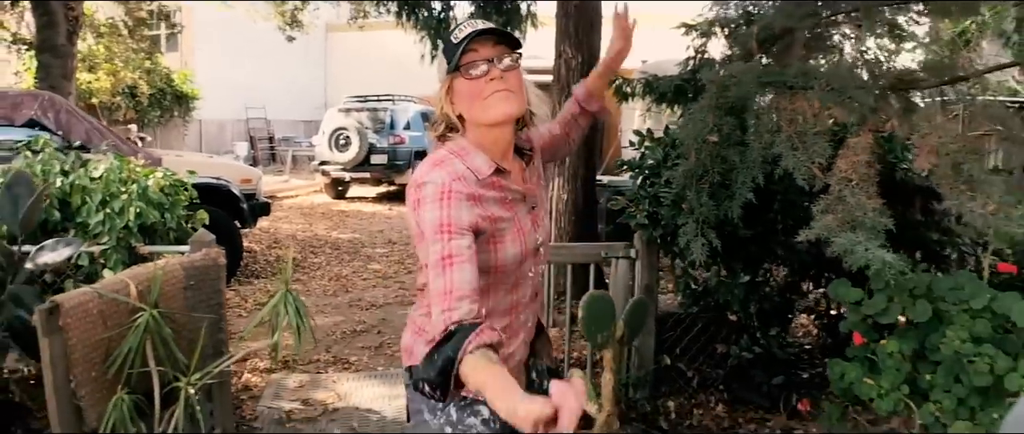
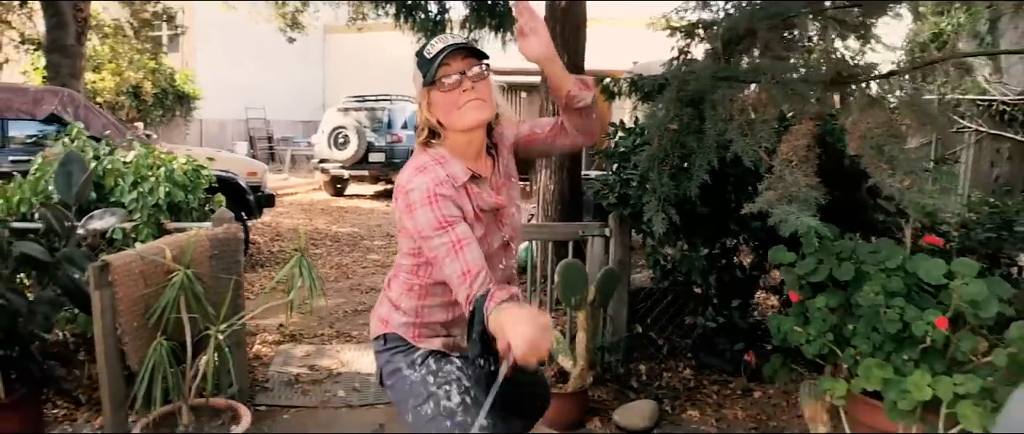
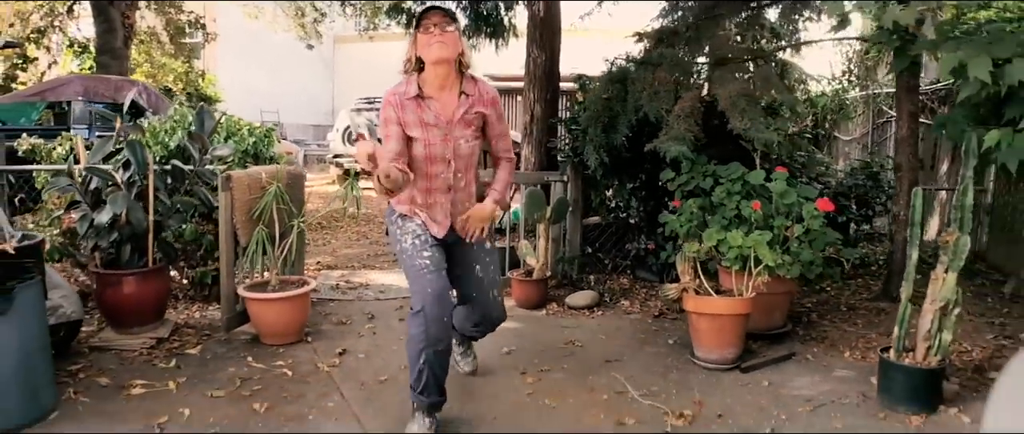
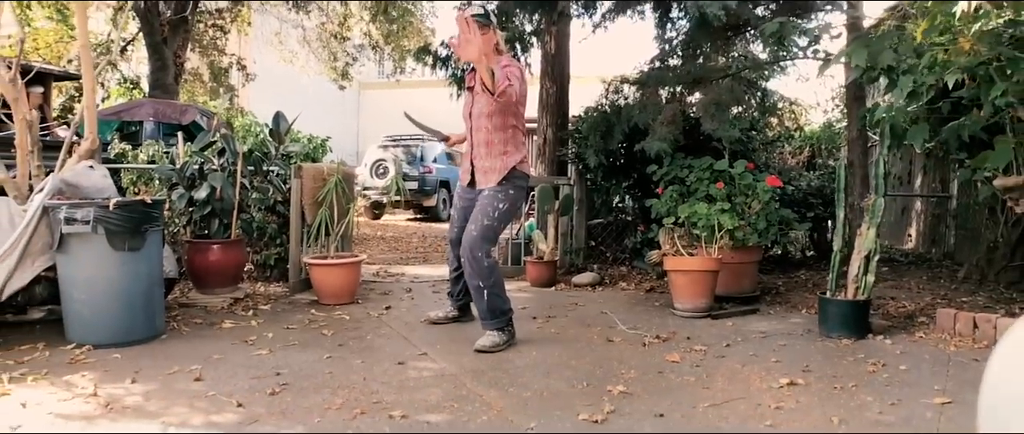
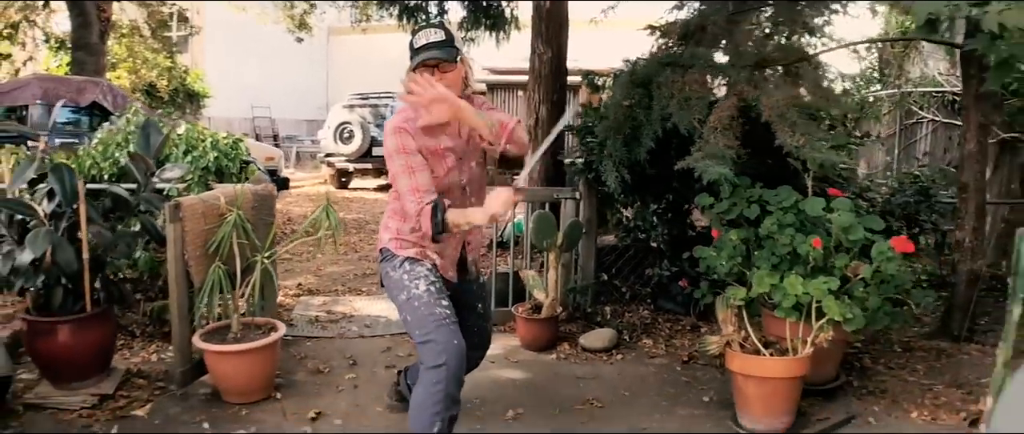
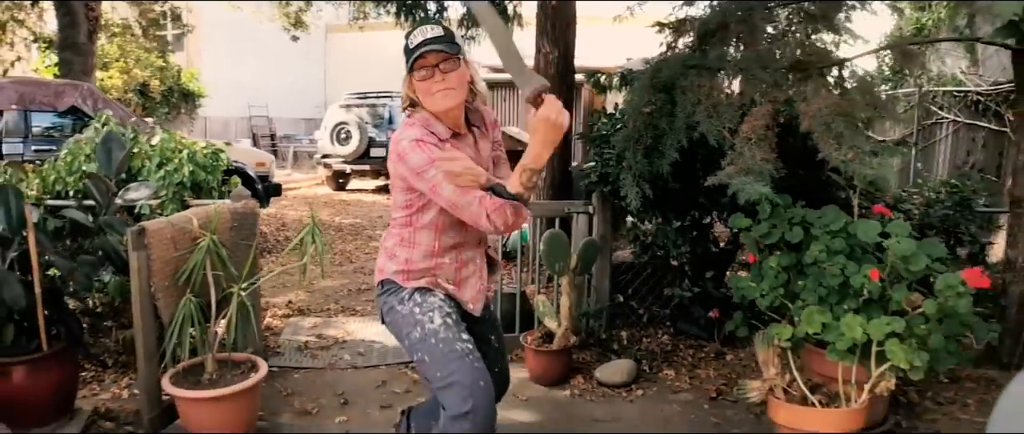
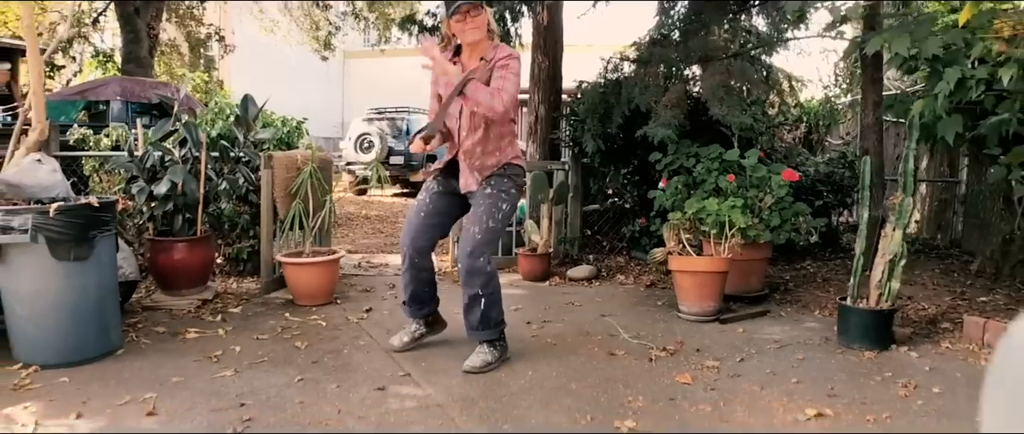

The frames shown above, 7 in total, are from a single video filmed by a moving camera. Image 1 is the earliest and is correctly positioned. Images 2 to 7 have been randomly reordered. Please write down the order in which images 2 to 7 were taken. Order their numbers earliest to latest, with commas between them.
2, 6, 5, 3, 7, 4
